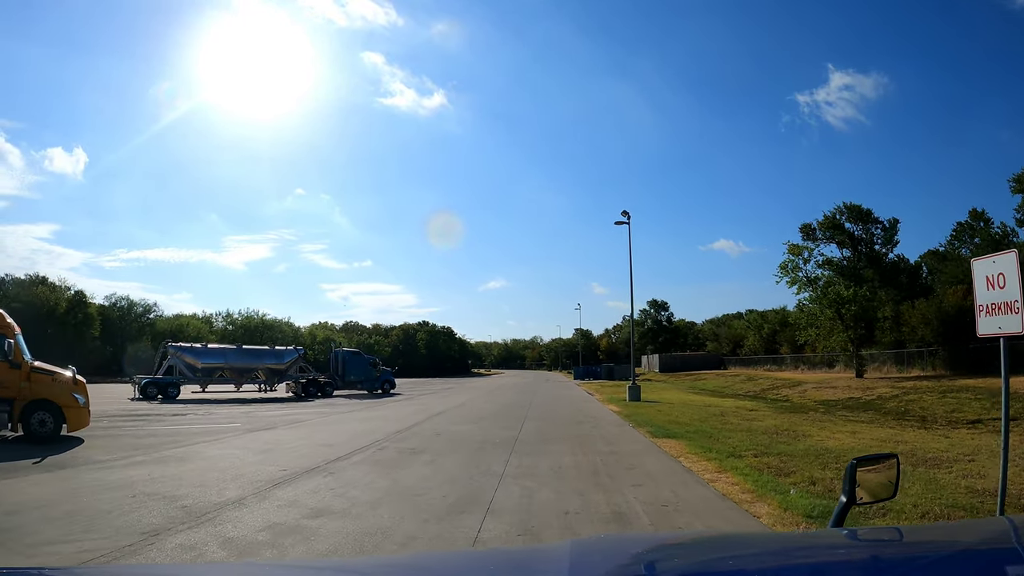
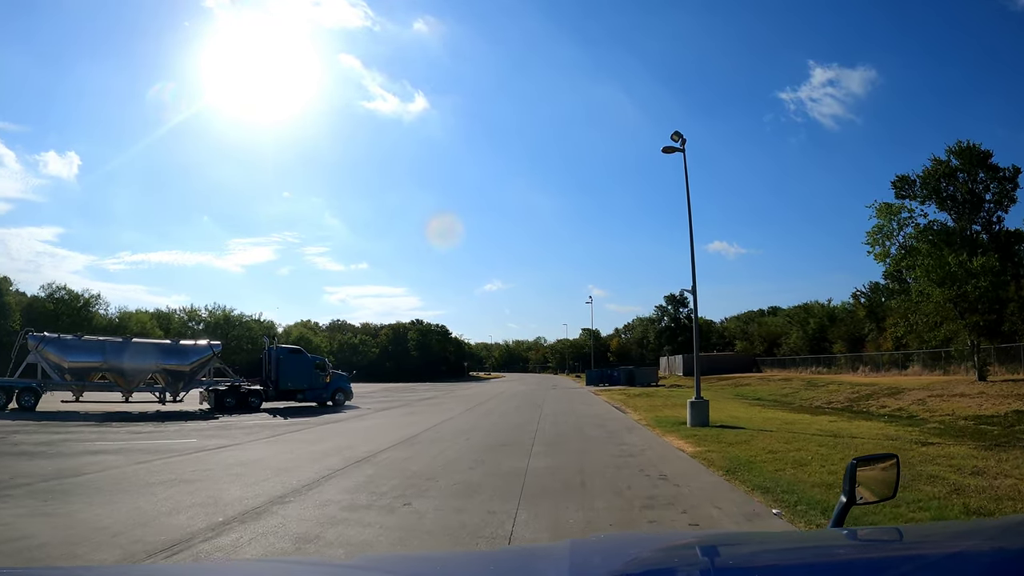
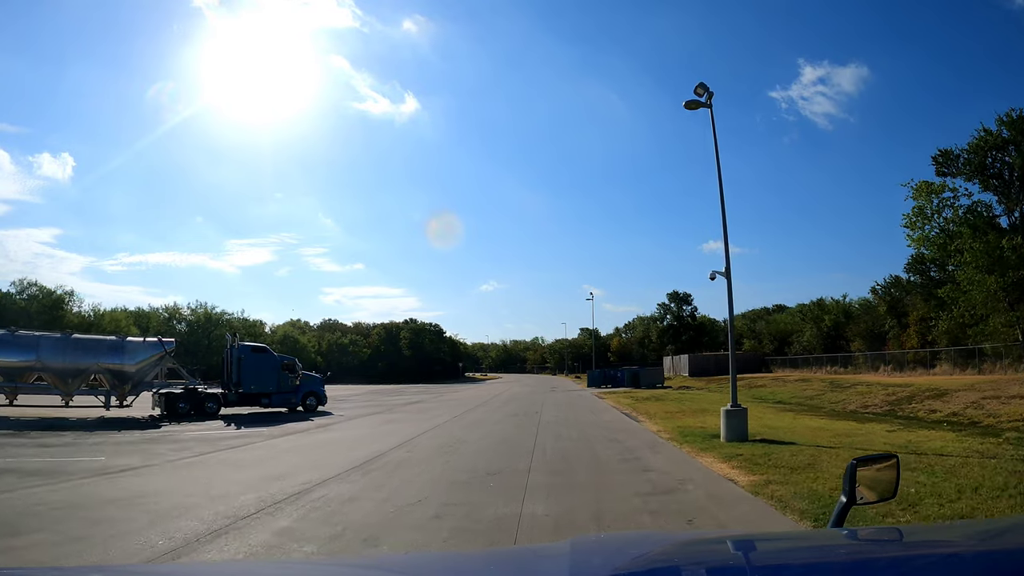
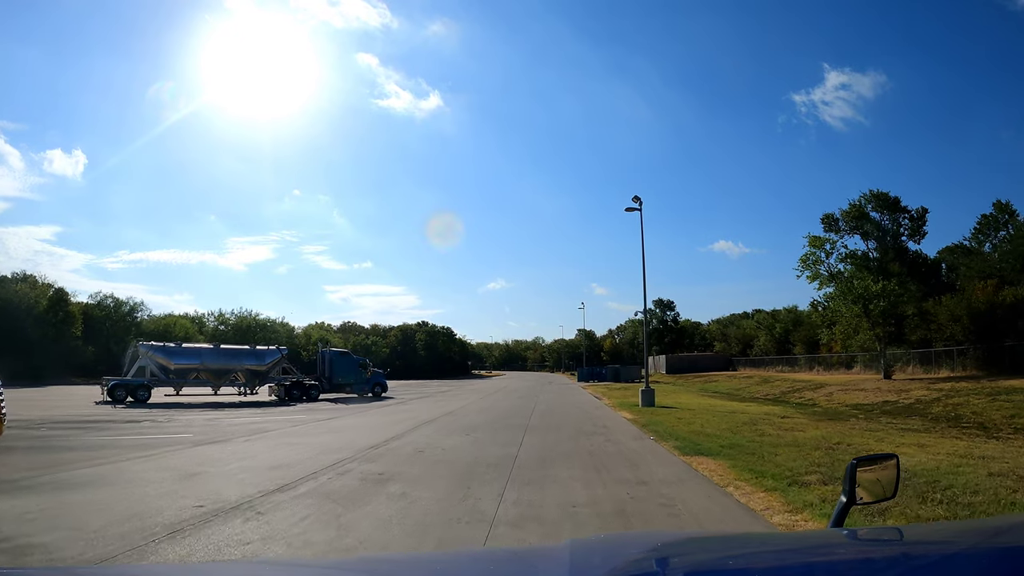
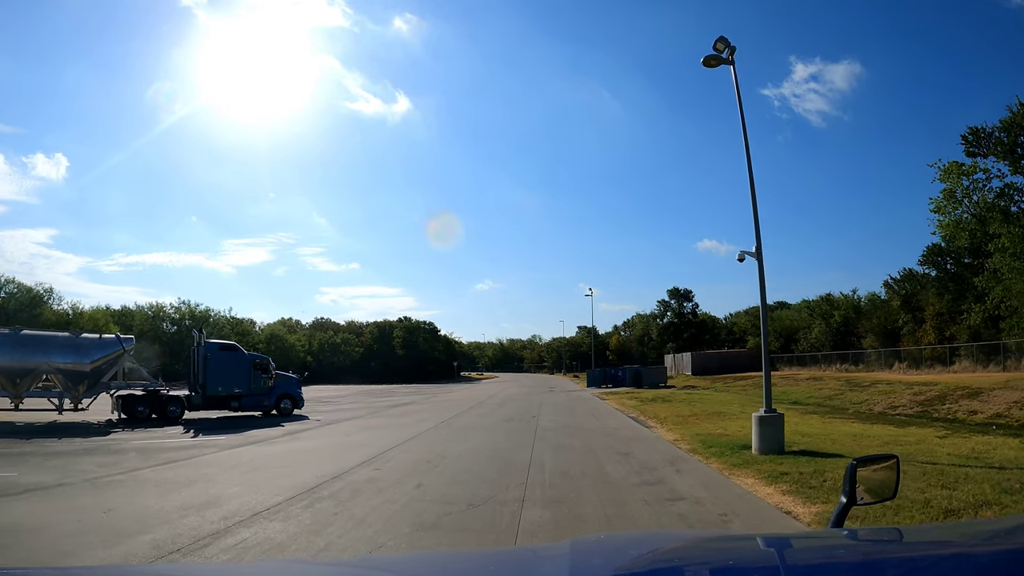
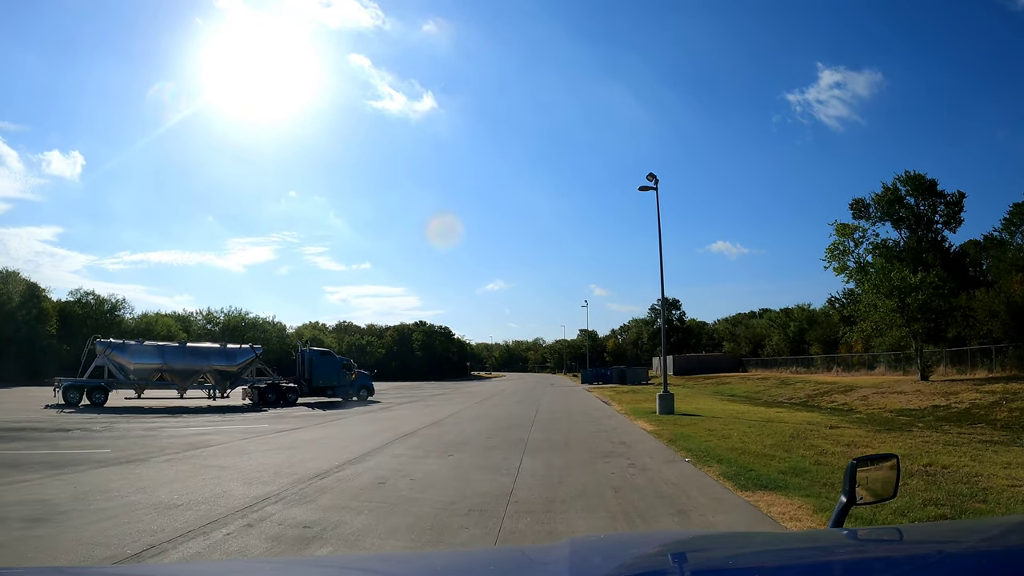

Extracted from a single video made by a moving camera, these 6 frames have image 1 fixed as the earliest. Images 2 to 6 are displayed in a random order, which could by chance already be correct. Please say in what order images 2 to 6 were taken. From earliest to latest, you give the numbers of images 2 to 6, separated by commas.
4, 6, 2, 3, 5
